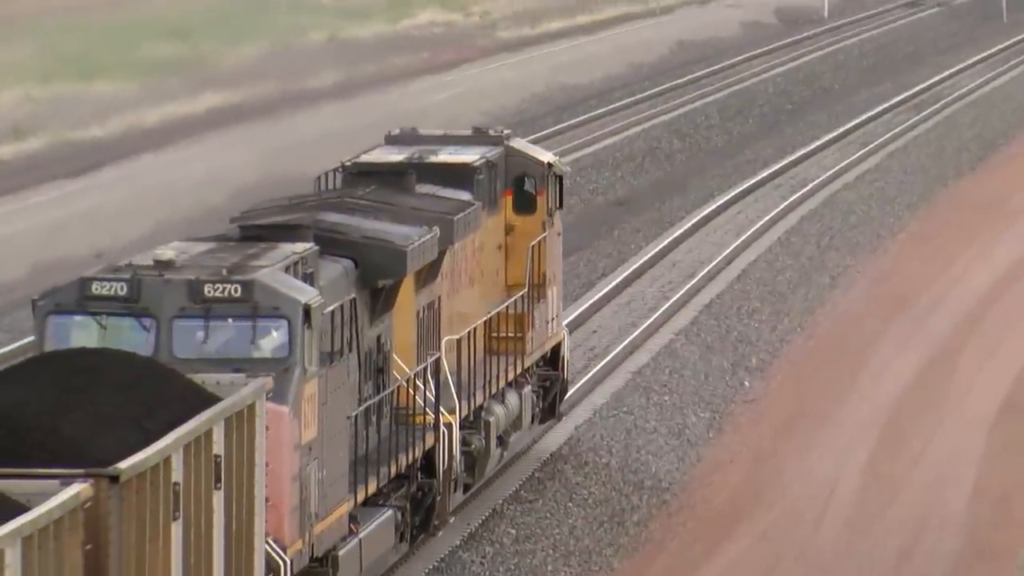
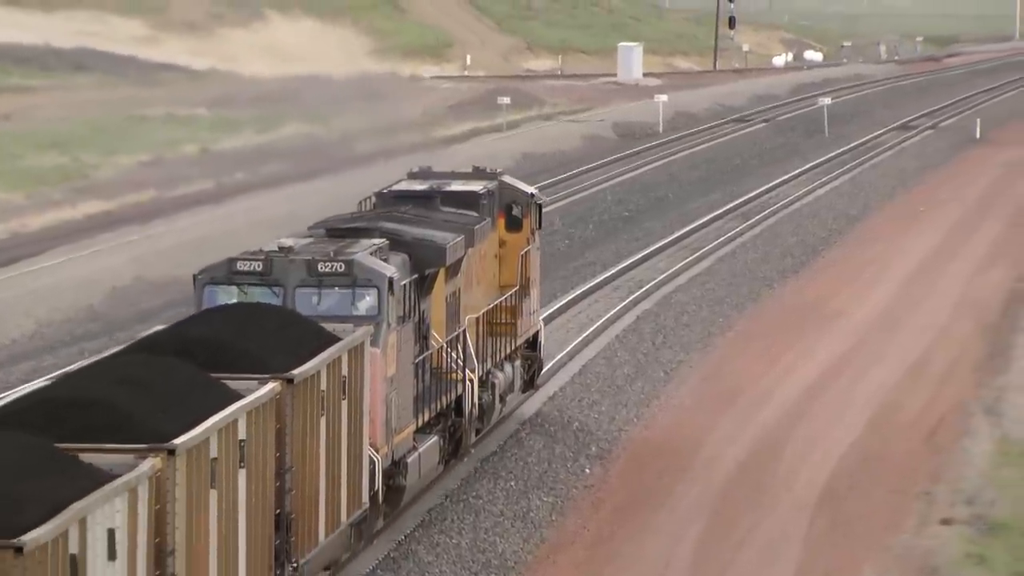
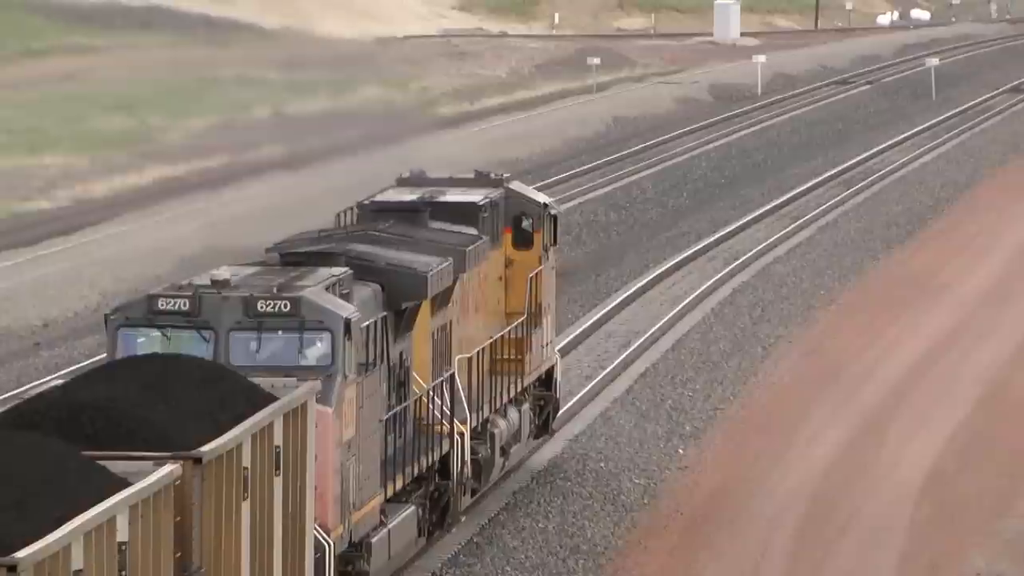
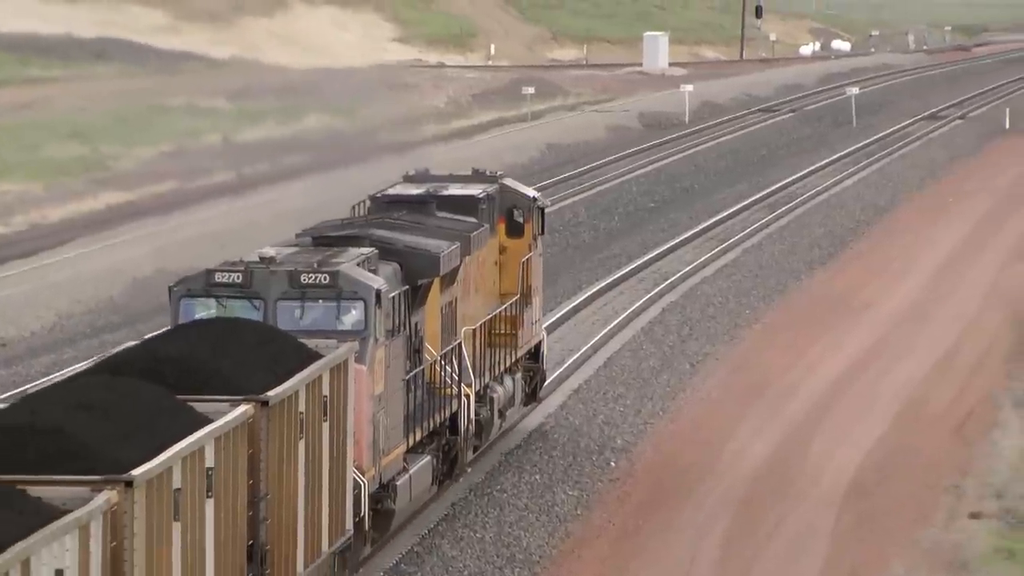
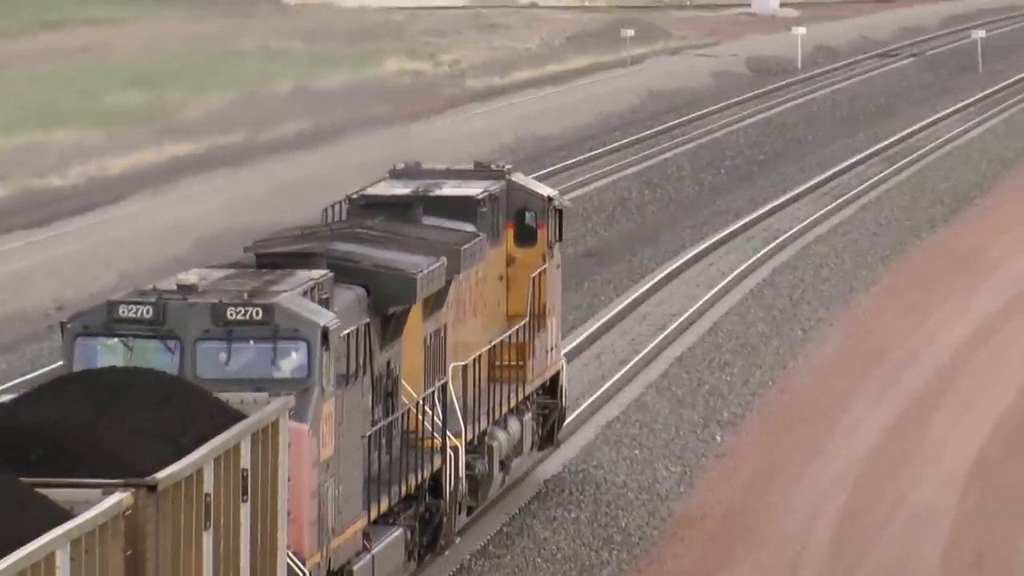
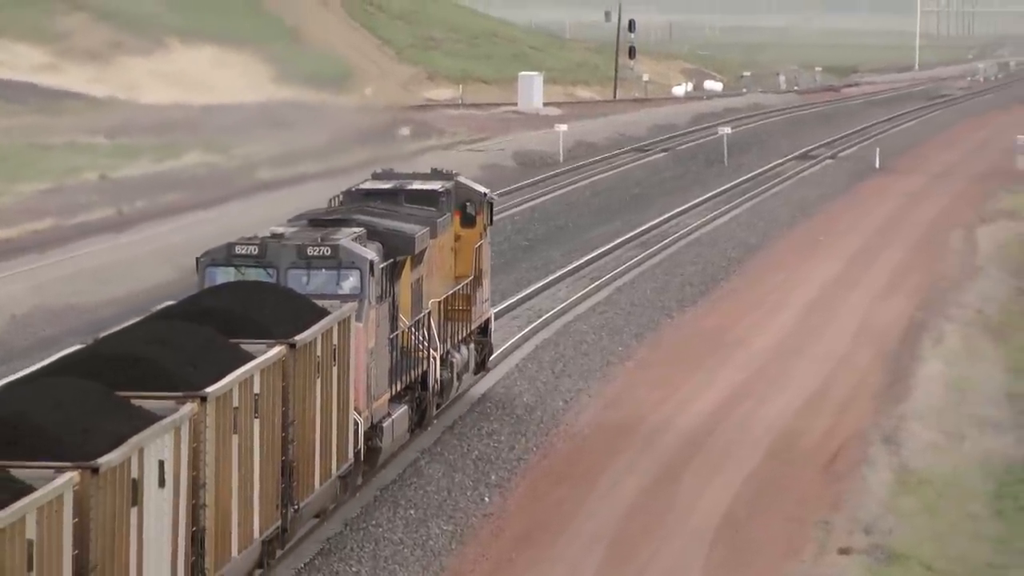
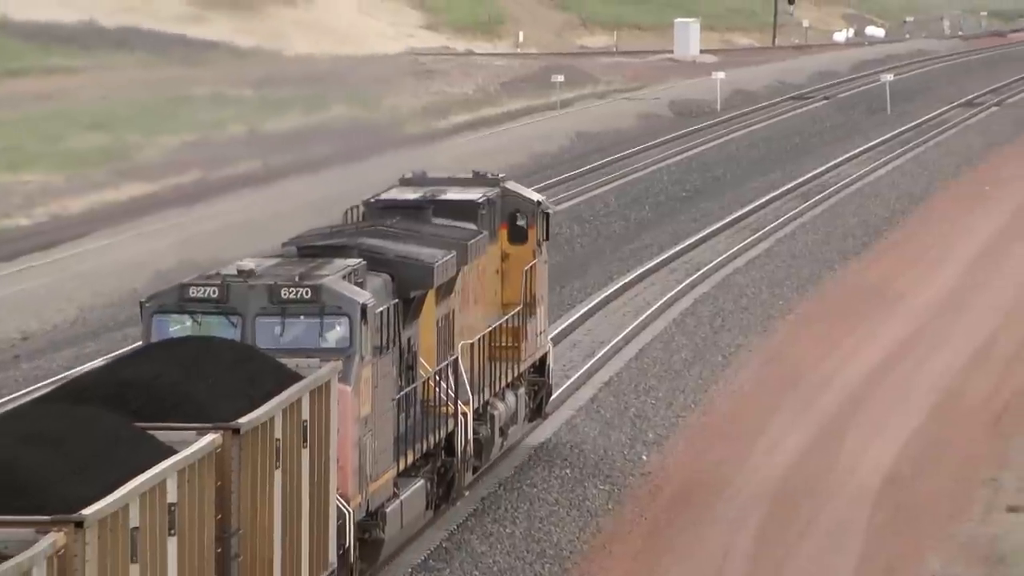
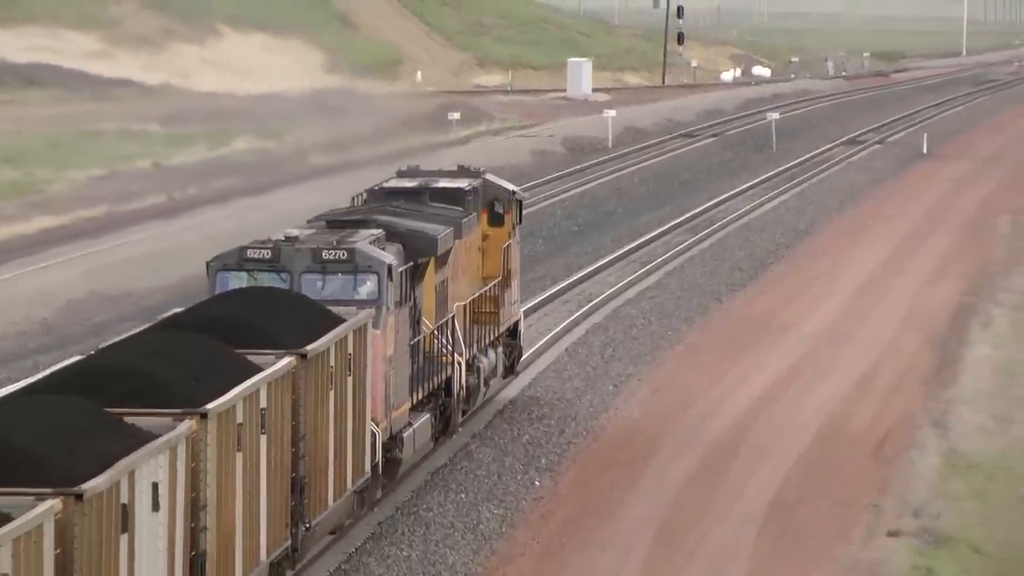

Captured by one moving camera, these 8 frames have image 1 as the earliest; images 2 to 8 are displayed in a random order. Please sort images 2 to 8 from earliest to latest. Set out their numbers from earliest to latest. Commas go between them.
5, 3, 7, 4, 2, 8, 6
